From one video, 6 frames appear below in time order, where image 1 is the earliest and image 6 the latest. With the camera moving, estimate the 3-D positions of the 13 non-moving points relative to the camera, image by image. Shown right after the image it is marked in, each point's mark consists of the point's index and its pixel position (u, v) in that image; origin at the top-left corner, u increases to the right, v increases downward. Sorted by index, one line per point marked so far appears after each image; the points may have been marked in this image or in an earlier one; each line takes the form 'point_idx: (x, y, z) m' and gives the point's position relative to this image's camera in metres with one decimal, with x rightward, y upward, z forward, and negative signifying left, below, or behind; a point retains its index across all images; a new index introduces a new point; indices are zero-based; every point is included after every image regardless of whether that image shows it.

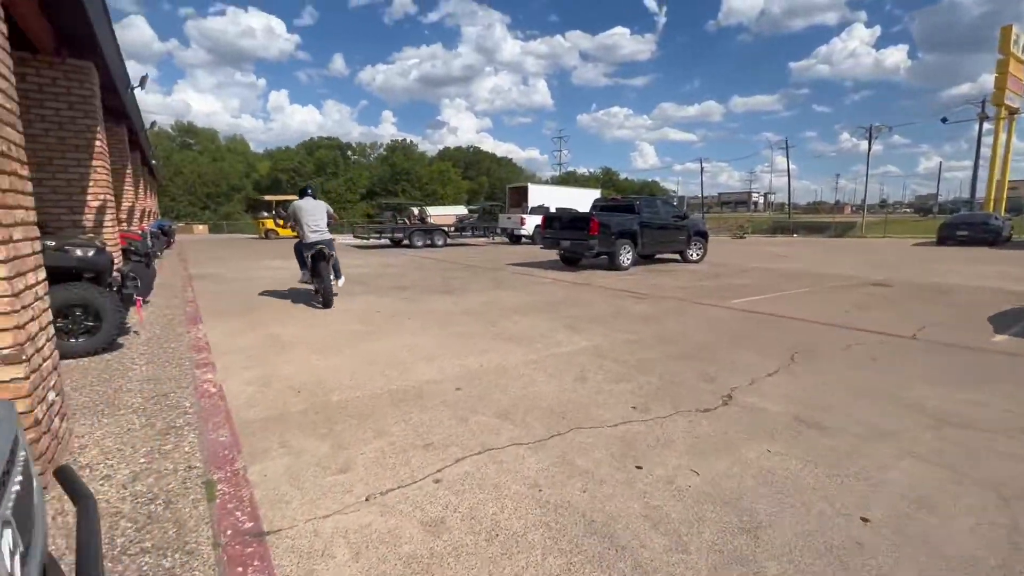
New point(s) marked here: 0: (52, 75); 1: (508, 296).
0: (-6.6, +3.1, +6.7) m
1: (-0.1, -0.2, +9.9) m
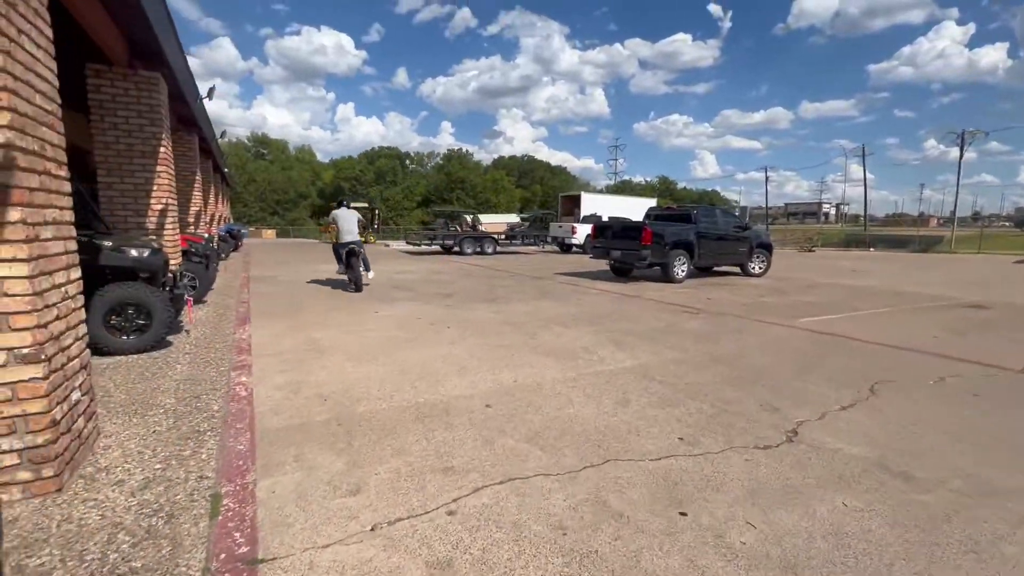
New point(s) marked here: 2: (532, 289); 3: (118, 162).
0: (-5.9, +3.1, +7.2) m
1: (+0.8, -0.4, +9.5) m
2: (+0.5, 0.0, +12.2) m
3: (-6.1, +2.0, +7.2) m
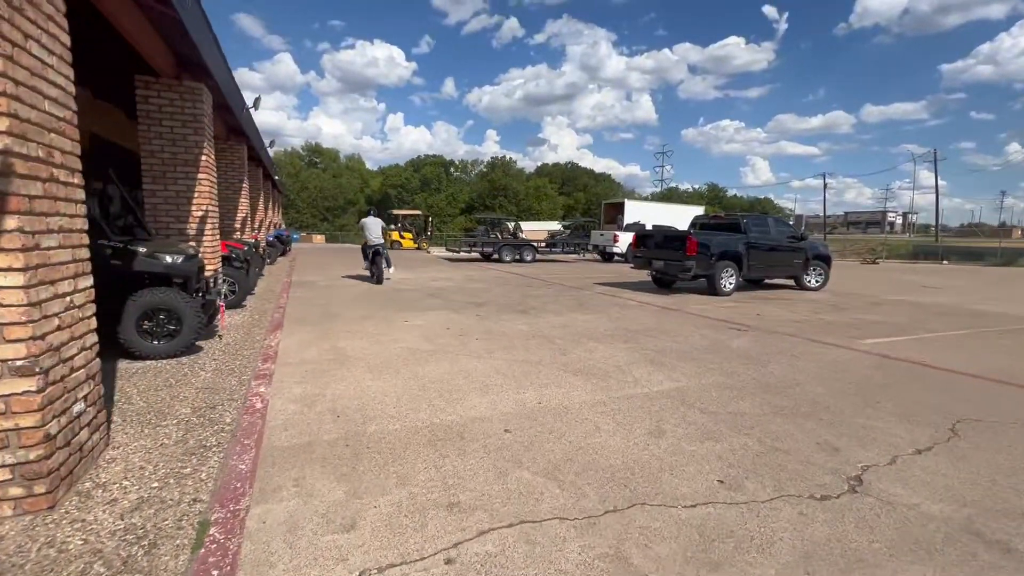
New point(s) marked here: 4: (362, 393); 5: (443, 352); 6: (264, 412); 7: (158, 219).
0: (-5.4, +3.0, +7.4) m
1: (+1.5, -0.6, +9.1) m
2: (+1.4, -0.3, +11.8) m
3: (-5.6, +1.9, +7.5) m
4: (-1.6, -1.1, +4.9) m
5: (-1.0, -0.9, +6.5) m
6: (-2.3, -1.1, +4.3) m
7: (-5.7, +1.1, +7.5) m
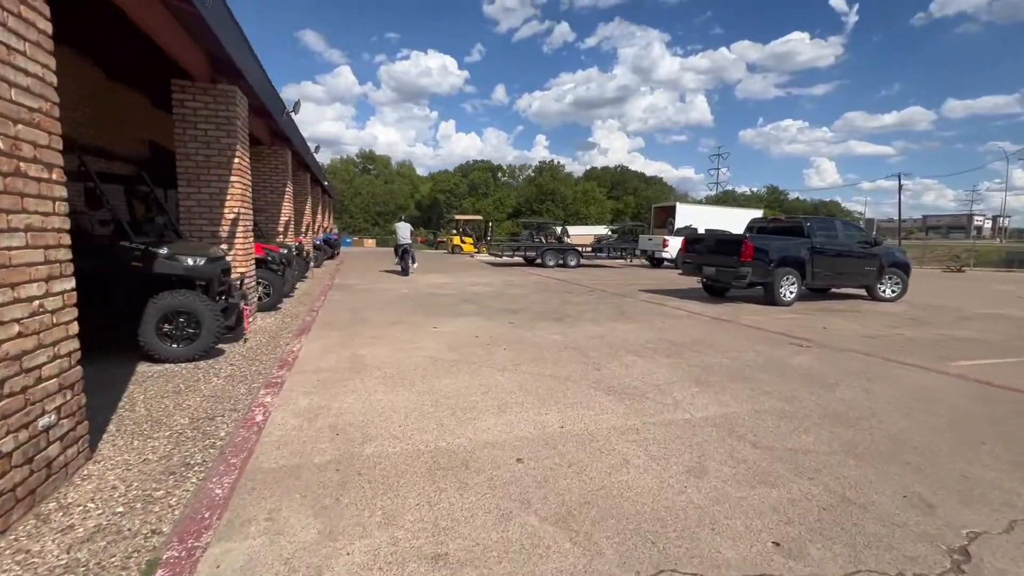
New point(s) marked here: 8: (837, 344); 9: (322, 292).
0: (-4.9, +3.0, +7.4) m
1: (+2.1, -0.8, +8.4) m
2: (+2.3, -0.5, +11.1) m
3: (-5.1, +1.9, +7.5) m
4: (-1.4, -1.2, +4.5) m
5: (-0.6, -1.0, +6.1) m
6: (-2.1, -1.2, +4.0) m
7: (-5.2, +1.1, +7.6) m
8: (+5.4, -0.9, +7.7) m
9: (-5.1, -0.1, +12.5) m
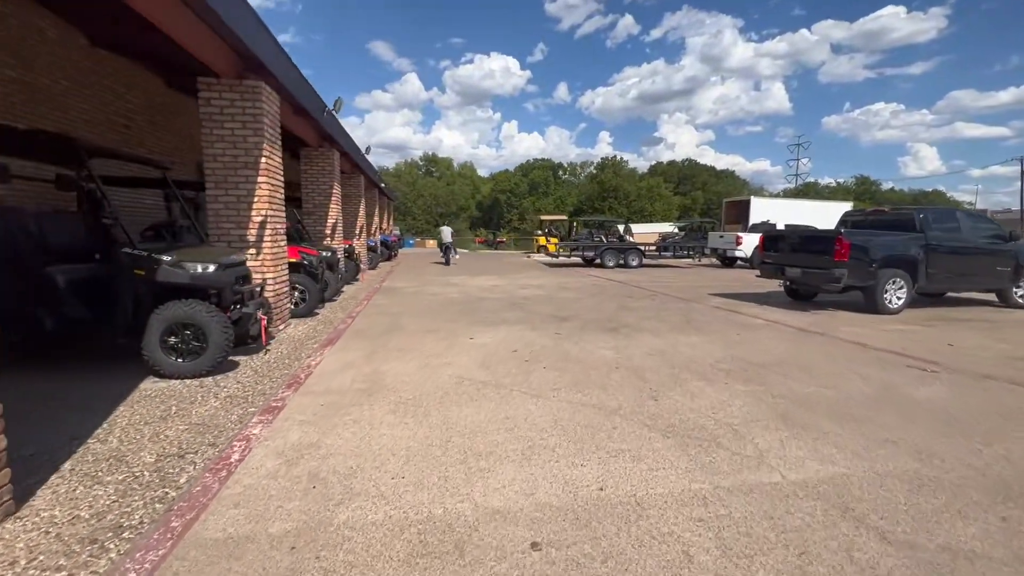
0: (-4.3, +2.9, +7.1) m
1: (+2.8, -0.9, +7.1) m
2: (+3.4, -0.6, +9.8) m
3: (-4.4, +1.7, +7.2) m
4: (-1.2, -1.3, +3.7) m
5: (-0.2, -1.1, +5.2) m
6: (-2.0, -1.3, +3.3) m
7: (-4.5, +1.0, +7.3) m
8: (+6.0, -1.0, +6.0) m
9: (-3.8, -0.2, +12.2) m
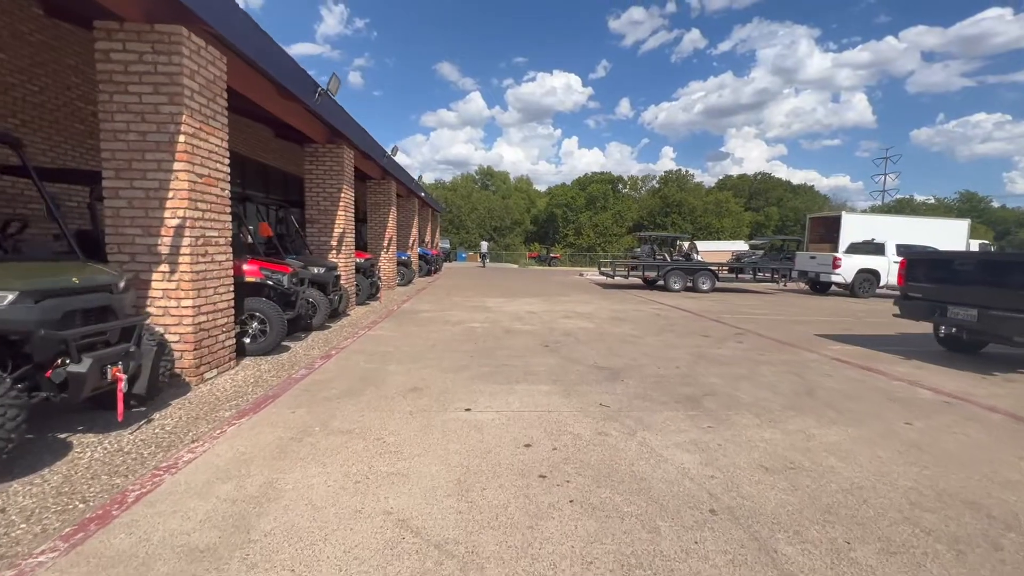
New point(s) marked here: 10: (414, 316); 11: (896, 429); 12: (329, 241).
0: (-4.0, +2.5, +5.0) m
1: (+2.9, -1.4, +4.1) m
2: (+3.8, -1.2, +6.6) m
3: (-4.2, +1.4, +5.1) m
4: (-1.4, -1.6, +1.1) m
5: (-0.3, -1.5, +2.5) m
6: (-2.3, -1.6, +0.9) m
7: (-4.3, +0.6, +5.1) m
8: (+5.9, -1.6, +2.6) m
9: (-3.0, -0.7, +9.9) m
10: (-2.3, -0.7, +11.3) m
11: (+3.8, -1.4, +4.7) m
12: (-4.3, +1.1, +11.1) m
